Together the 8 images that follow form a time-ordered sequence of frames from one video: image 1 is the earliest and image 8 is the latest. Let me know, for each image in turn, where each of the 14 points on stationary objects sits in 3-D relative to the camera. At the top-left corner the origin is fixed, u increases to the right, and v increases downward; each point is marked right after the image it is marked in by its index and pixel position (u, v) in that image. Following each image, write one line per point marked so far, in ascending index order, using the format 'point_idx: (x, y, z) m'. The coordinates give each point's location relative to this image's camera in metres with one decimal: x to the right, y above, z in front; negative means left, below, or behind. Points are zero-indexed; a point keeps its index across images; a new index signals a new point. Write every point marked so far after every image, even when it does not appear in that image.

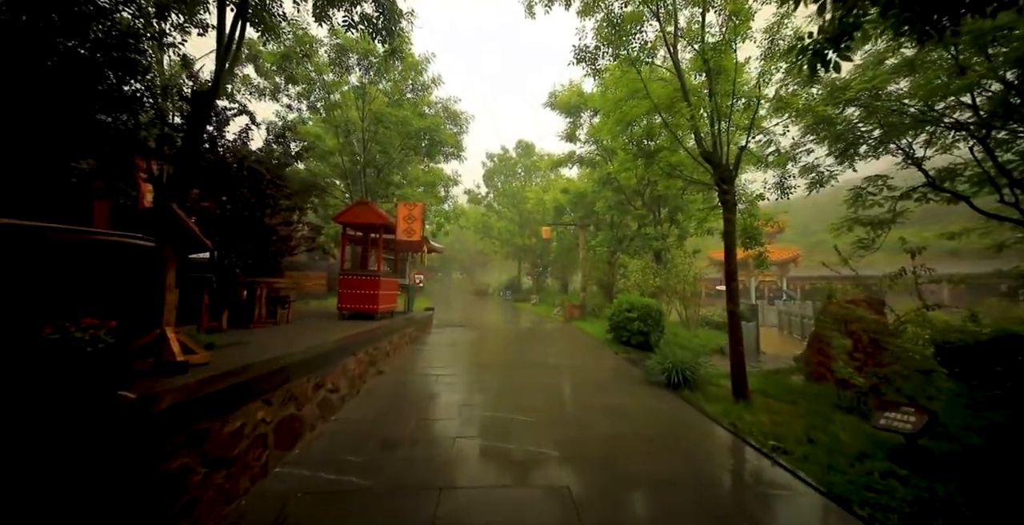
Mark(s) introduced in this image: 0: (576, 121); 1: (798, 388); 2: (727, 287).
0: (+1.8, +3.8, +11.6) m
1: (+4.0, -1.8, +5.9) m
2: (+2.6, -0.3, +5.1) m
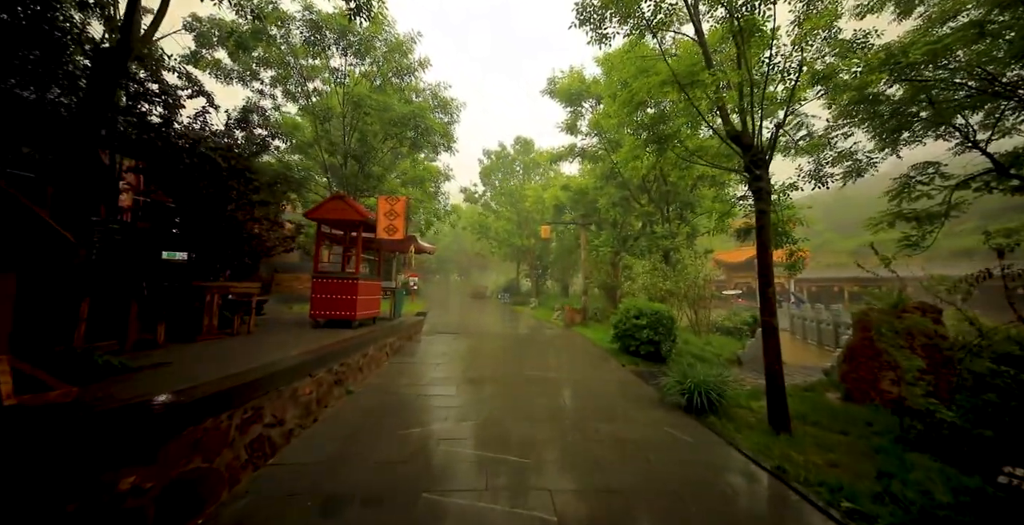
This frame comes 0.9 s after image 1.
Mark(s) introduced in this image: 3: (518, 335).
0: (+1.7, +3.8, +10.7) m
1: (+3.9, -1.8, +5.0) m
2: (+2.5, -0.3, +4.2) m
3: (+0.2, -2.0, +11.7) m
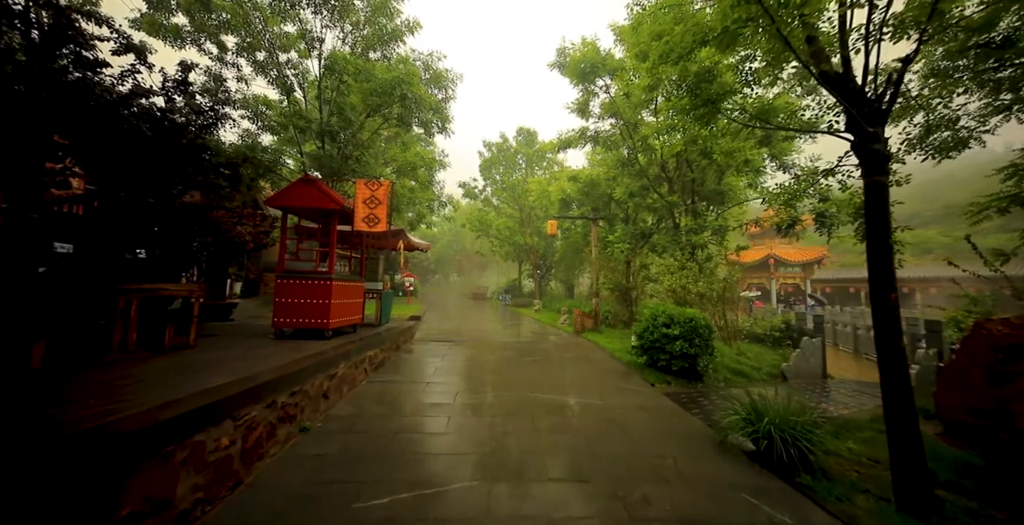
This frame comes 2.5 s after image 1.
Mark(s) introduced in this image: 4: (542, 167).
0: (+1.7, +3.9, +9.4) m
1: (+3.9, -1.7, +3.7) m
2: (+2.6, -0.3, +3.0) m
3: (+0.2, -2.0, +10.4) m
4: (+1.3, +4.5, +19.6) m
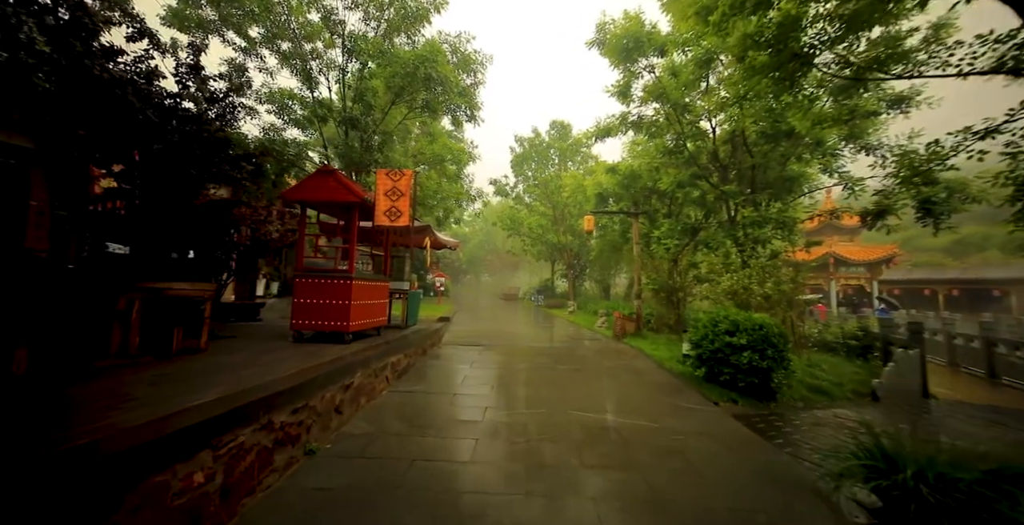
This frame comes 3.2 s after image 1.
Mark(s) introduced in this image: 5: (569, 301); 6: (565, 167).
0: (+2.4, +3.9, +8.6) m
1: (+4.2, -1.7, +2.7) m
2: (+2.8, -0.2, +2.0) m
3: (+1.0, -1.9, +9.6) m
4: (+2.8, +4.5, +18.8) m
5: (+2.6, -1.7, +19.2) m
6: (+2.3, +4.2, +18.6) m
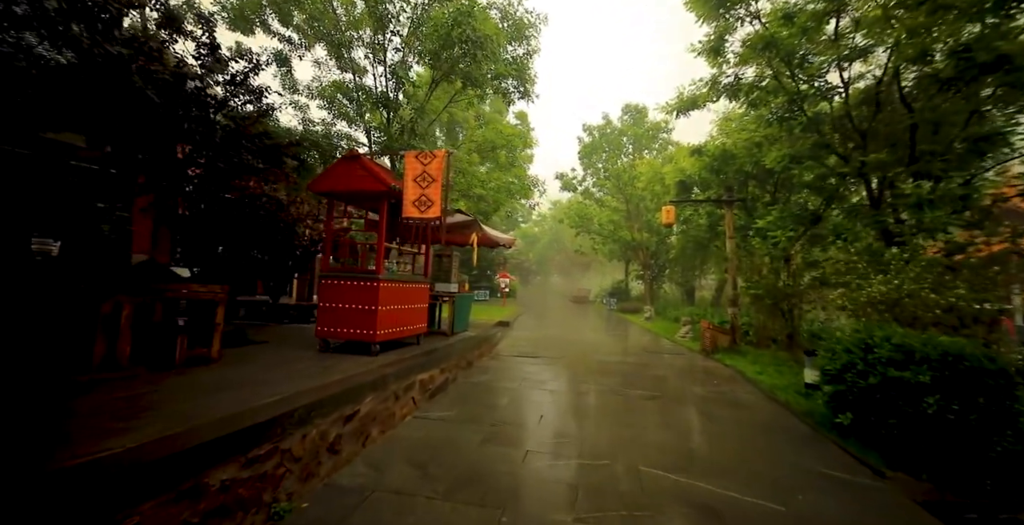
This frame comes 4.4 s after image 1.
0: (+3.5, +3.9, +6.8) m
1: (+4.3, -1.6, +0.8) m
2: (+2.7, -0.2, +0.3) m
3: (+2.3, -1.9, +8.1) m
4: (+5.5, +4.5, +16.8) m
5: (+5.4, -1.7, +17.3) m
6: (+5.0, +4.2, +16.8) m
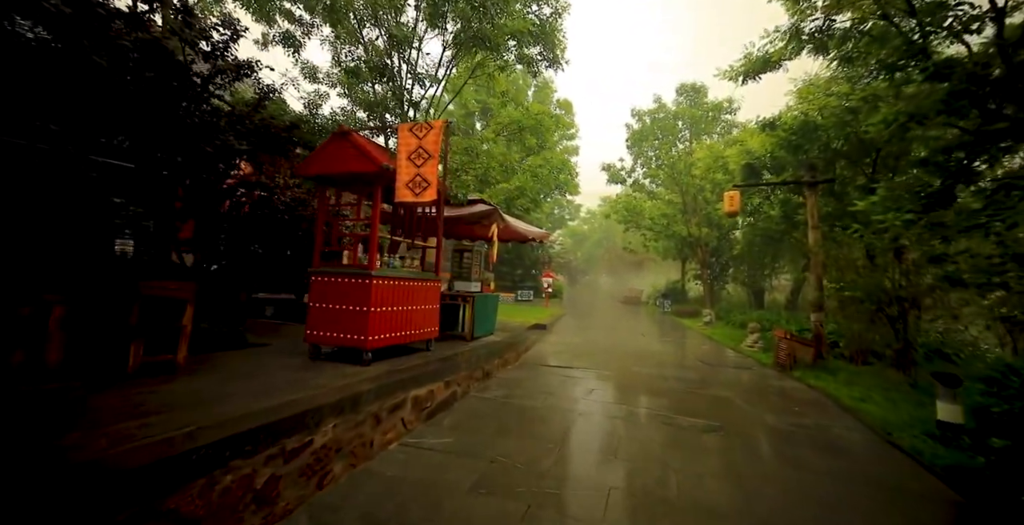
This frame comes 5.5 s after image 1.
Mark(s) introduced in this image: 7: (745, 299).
0: (+3.8, +4.0, +5.4) m
1: (+3.8, -1.6, -0.8) m
2: (+2.3, -0.1, -1.0) m
3: (+2.8, -1.8, +6.8) m
4: (+7.1, +4.6, +15.0) m
5: (+7.0, -1.6, +15.5) m
6: (+6.6, +4.3, +15.0) m
7: (+9.3, -1.5, +17.1) m
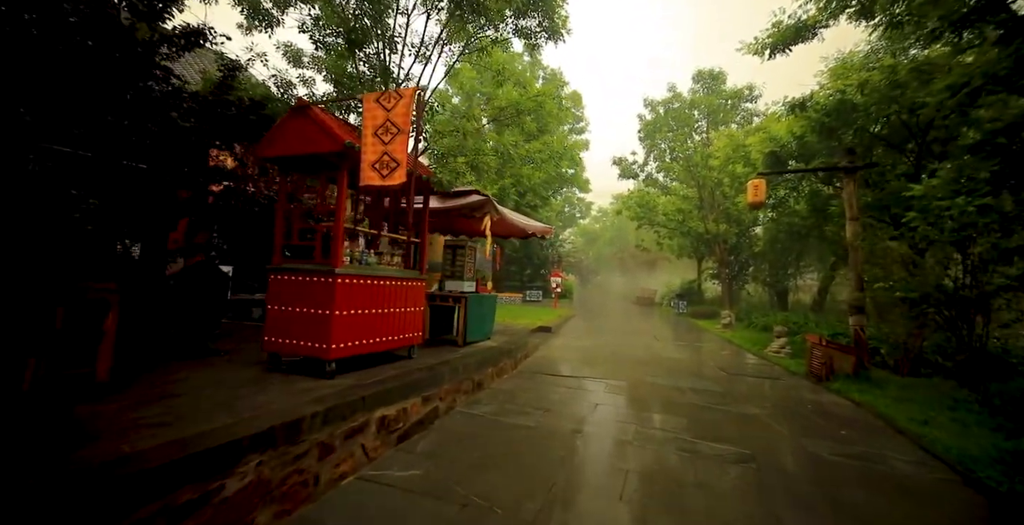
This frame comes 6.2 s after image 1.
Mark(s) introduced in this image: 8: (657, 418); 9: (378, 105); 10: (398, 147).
0: (+3.7, +4.0, +4.5) m
1: (+3.6, -1.5, -1.6) m
2: (+2.0, 0.0, -1.8) m
3: (+2.7, -1.8, +6.0) m
4: (+7.3, +4.6, +14.1) m
5: (+7.2, -1.6, +14.6) m
6: (+6.8, +4.3, +14.1) m
7: (+9.6, -1.4, +16.1) m
8: (+1.6, -1.8, +4.8) m
9: (-1.1, +1.4, +3.8) m
10: (-0.9, +1.0, +3.6) m
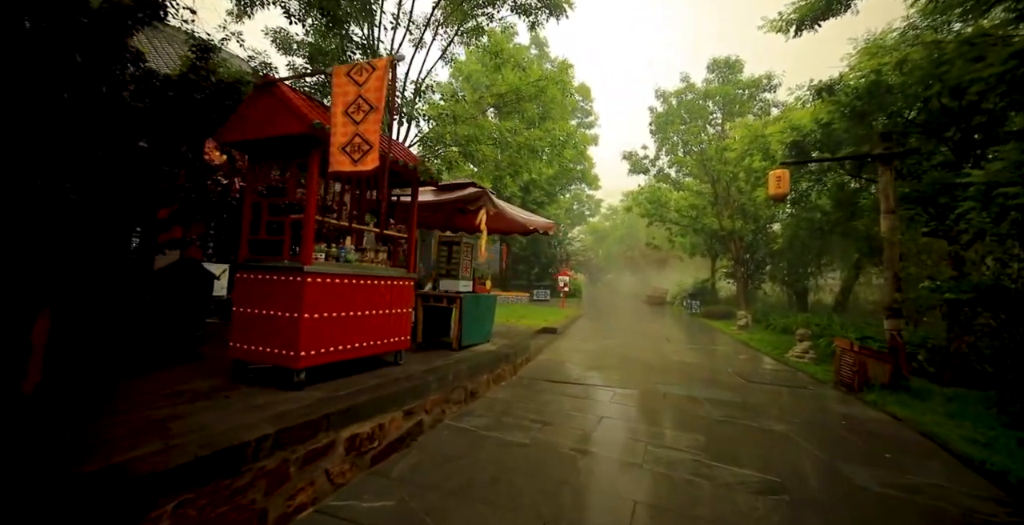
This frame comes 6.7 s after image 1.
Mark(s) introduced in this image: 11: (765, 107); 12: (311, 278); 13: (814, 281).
0: (+3.7, +4.1, +4.0) m
1: (+3.4, -1.5, -2.1) m
2: (+1.8, 0.0, -2.3) m
3: (+2.7, -1.8, +5.4) m
4: (+7.4, +4.7, +13.4) m
5: (+7.4, -1.5, +13.9) m
6: (+6.9, +4.4, +13.5) m
7: (+9.8, -1.4, +15.4) m
8: (+1.5, -1.7, +4.3) m
9: (-1.1, +1.4, +3.3) m
10: (-0.9, +1.0, +3.2) m
11: (+7.8, +4.8, +13.2) m
12: (-1.6, -0.1, +3.4) m
13: (+9.1, -0.5, +12.8) m
